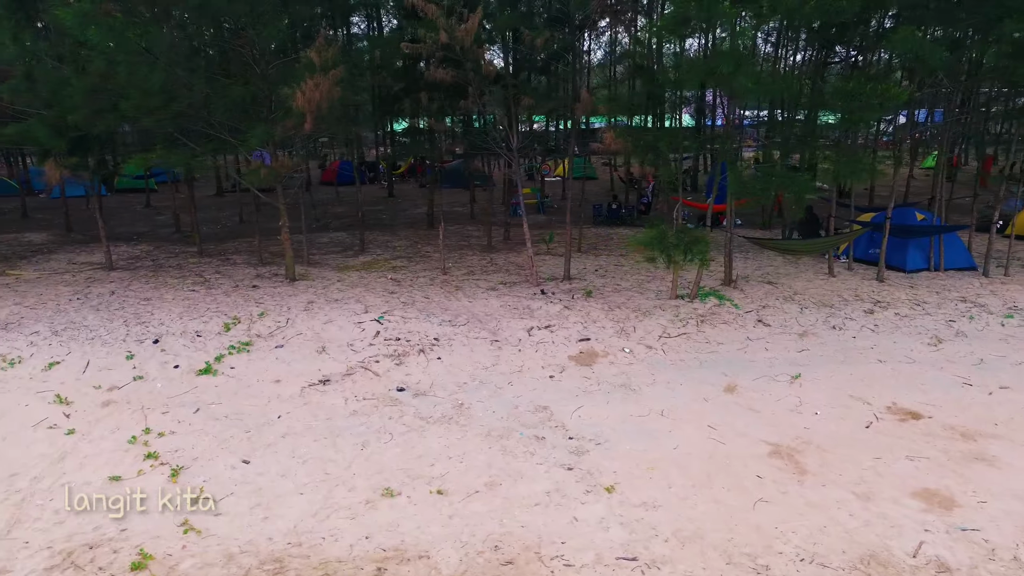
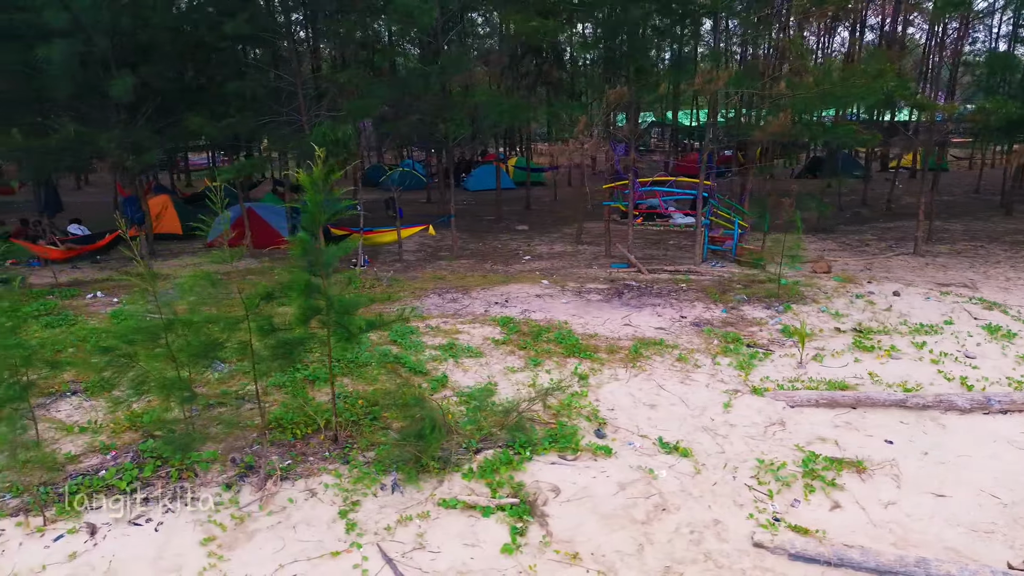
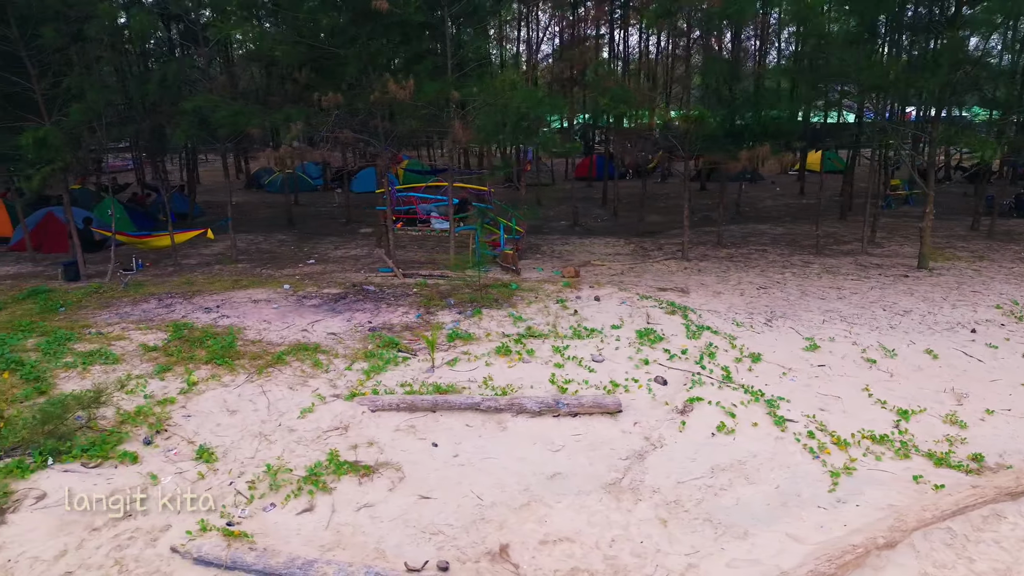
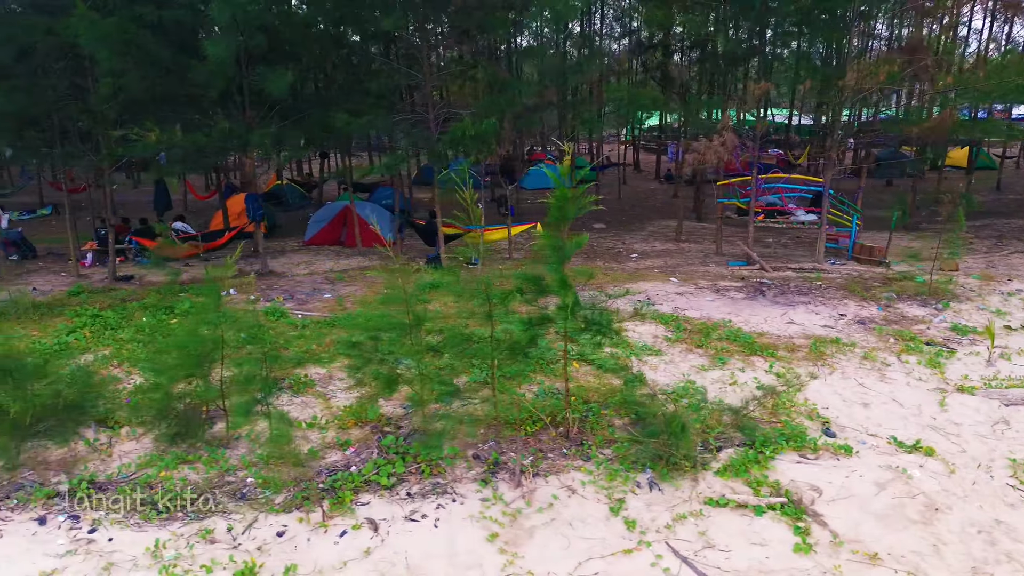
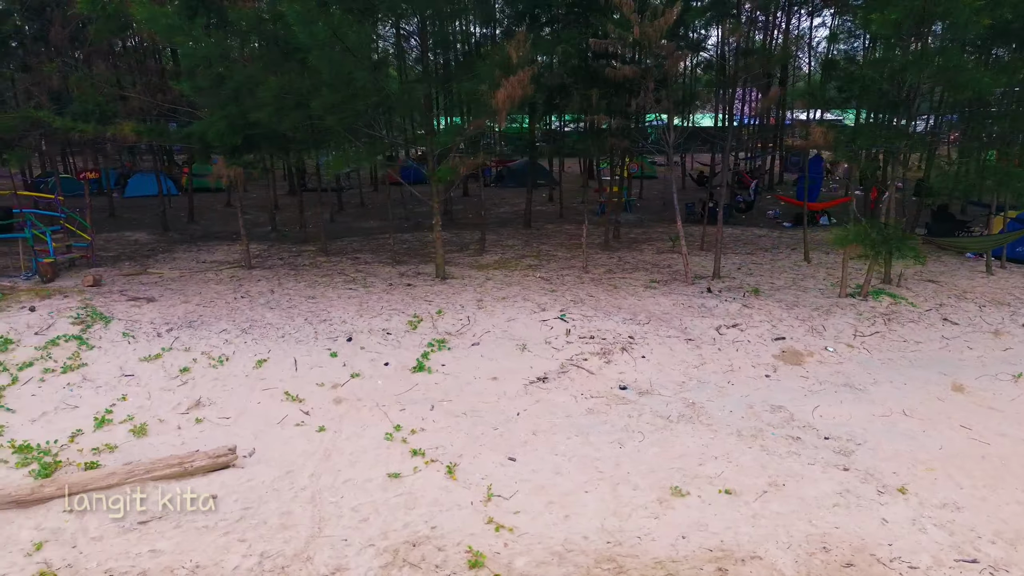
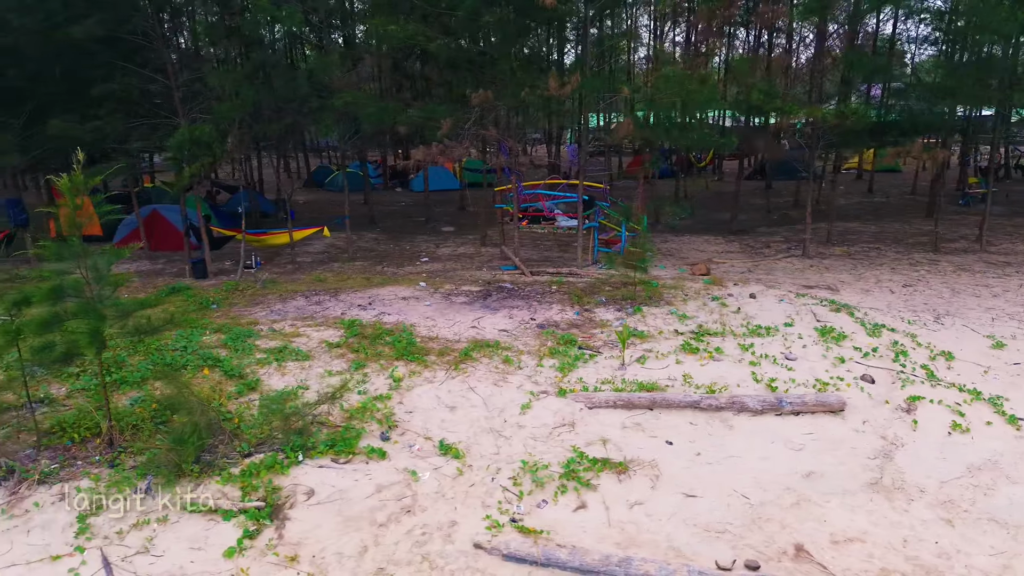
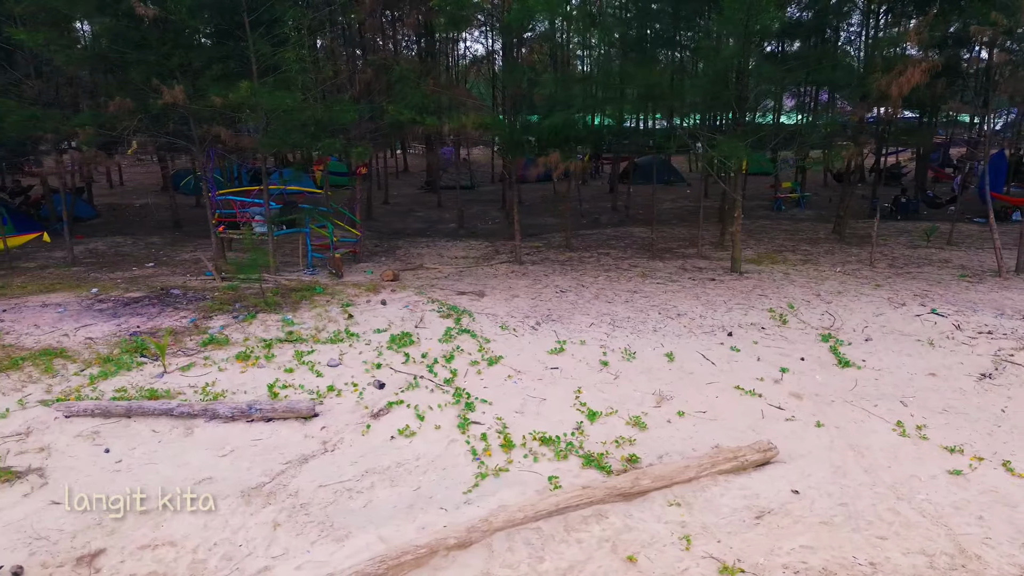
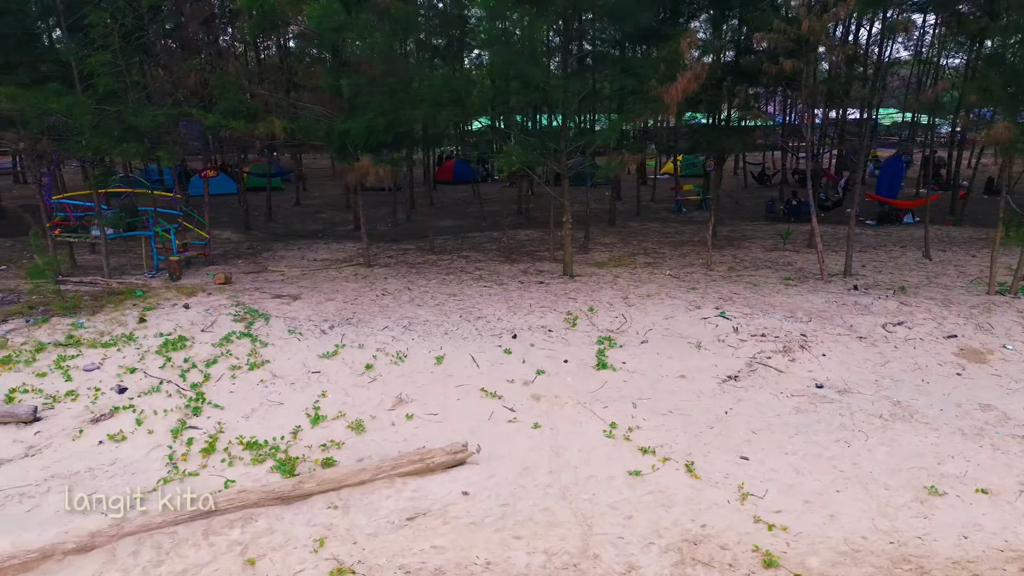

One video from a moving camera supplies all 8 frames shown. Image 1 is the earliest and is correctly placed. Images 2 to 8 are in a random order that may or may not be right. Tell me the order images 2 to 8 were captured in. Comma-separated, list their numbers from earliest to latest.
5, 8, 7, 3, 6, 2, 4
